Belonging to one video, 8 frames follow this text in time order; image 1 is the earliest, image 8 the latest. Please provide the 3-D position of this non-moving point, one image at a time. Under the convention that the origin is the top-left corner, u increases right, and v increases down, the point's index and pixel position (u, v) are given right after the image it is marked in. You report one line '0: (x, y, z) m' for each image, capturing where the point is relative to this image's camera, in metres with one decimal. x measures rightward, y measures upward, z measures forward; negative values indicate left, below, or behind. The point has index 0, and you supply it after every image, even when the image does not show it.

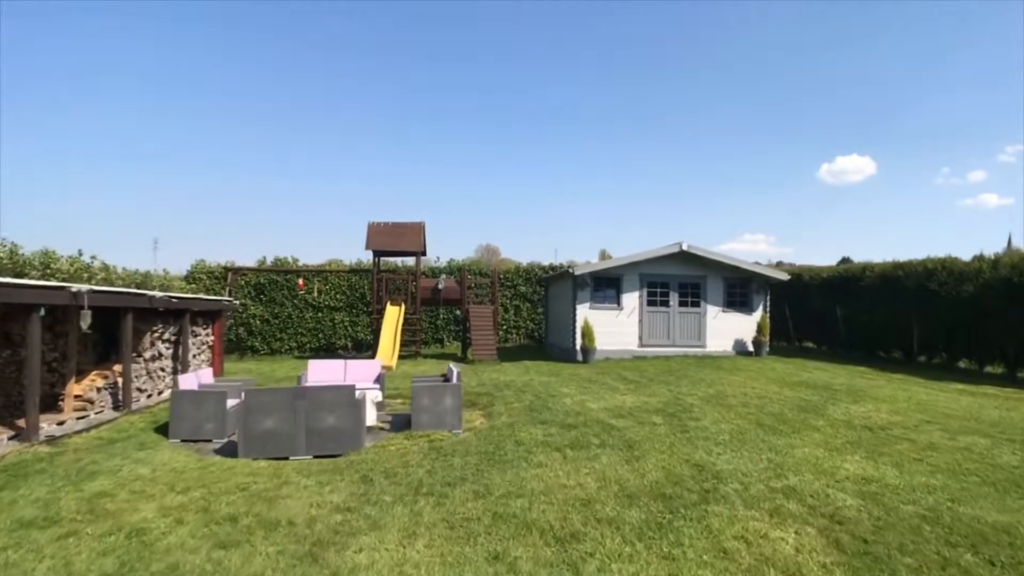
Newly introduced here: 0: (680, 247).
0: (+3.9, +0.9, +13.8) m
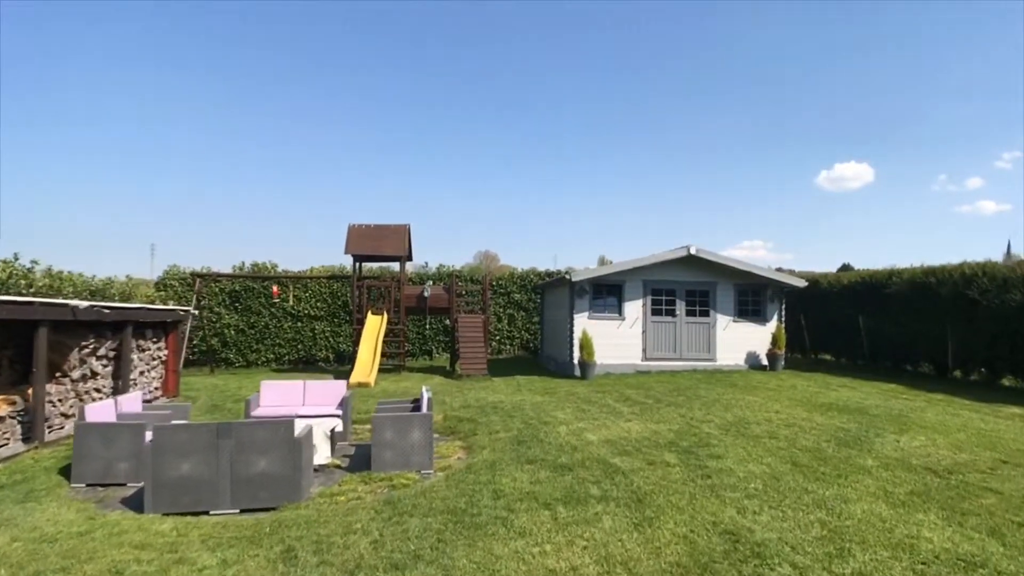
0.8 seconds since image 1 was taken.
0: (+3.7, +0.8, +12.6) m
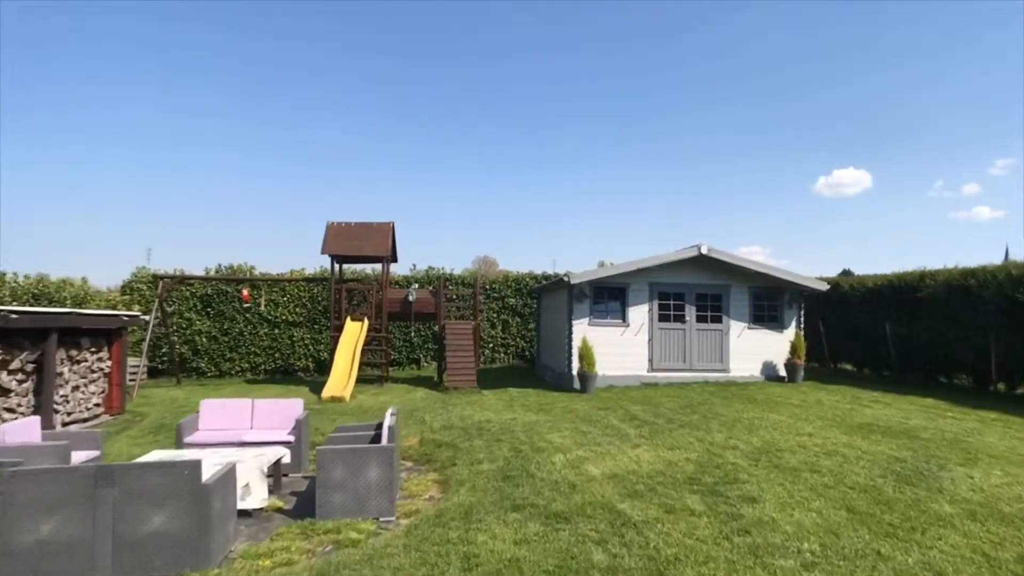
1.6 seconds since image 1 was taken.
0: (+3.6, +0.7, +11.4) m
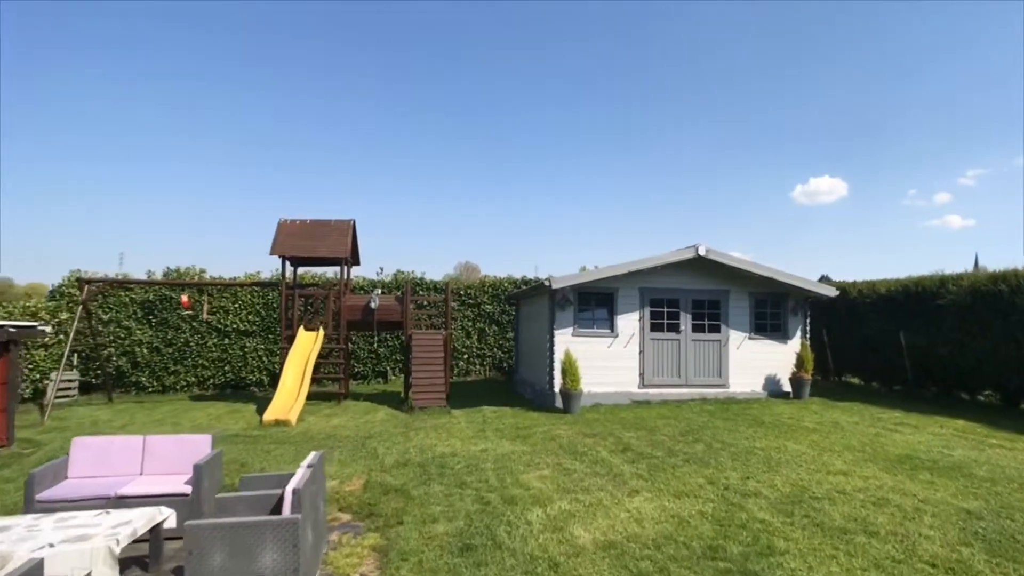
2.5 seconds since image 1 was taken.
0: (+3.1, +0.6, +10.1) m
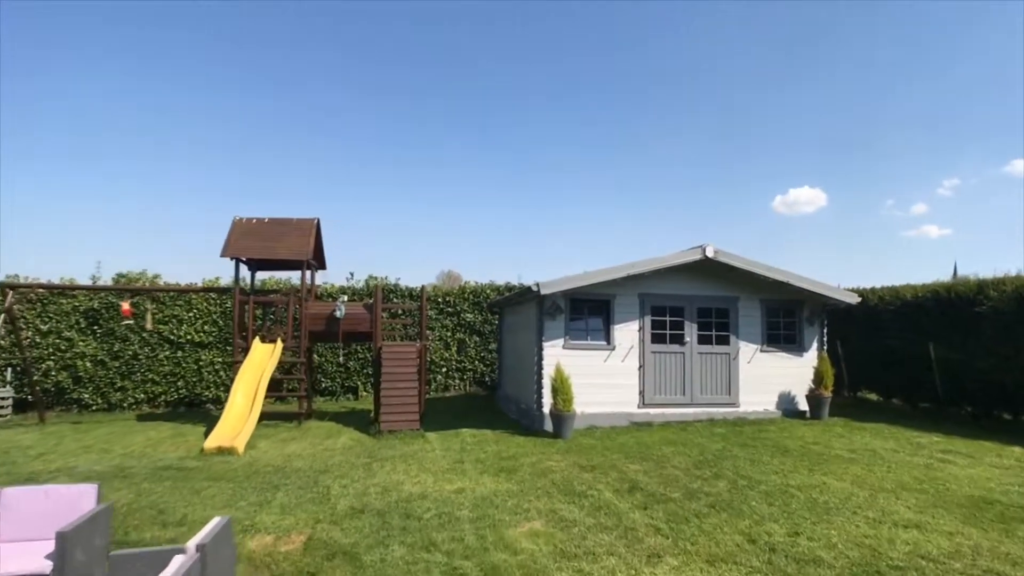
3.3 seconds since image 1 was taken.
0: (+2.9, +0.5, +9.0) m
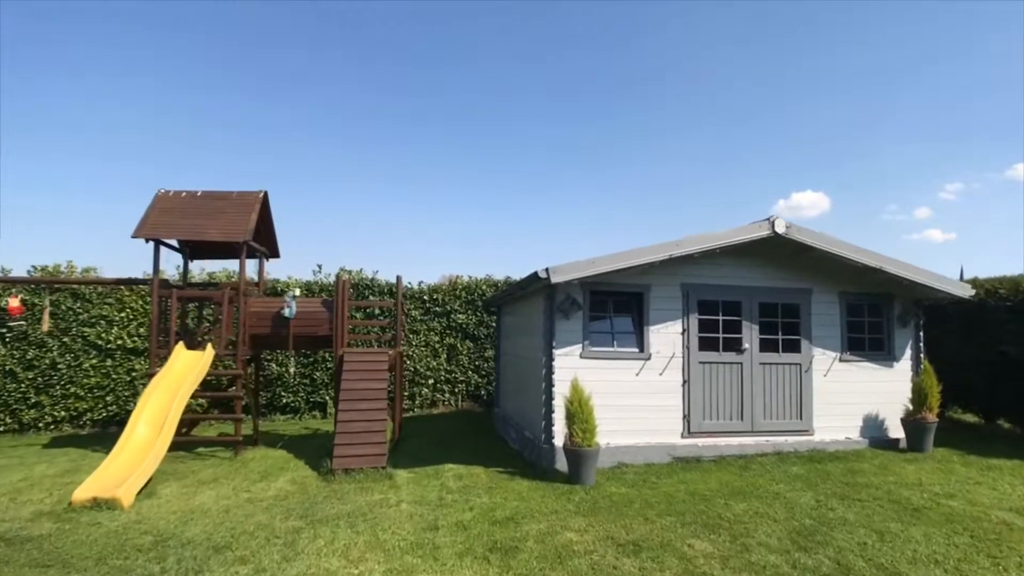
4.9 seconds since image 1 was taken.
0: (+2.9, +0.7, +6.6) m
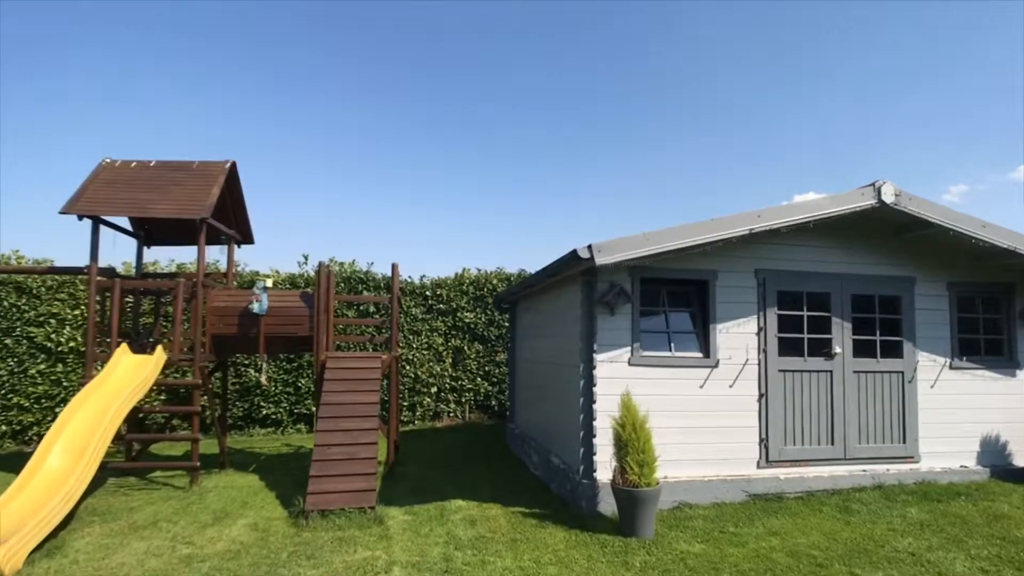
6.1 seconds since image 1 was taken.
0: (+3.1, +0.8, +5.1) m
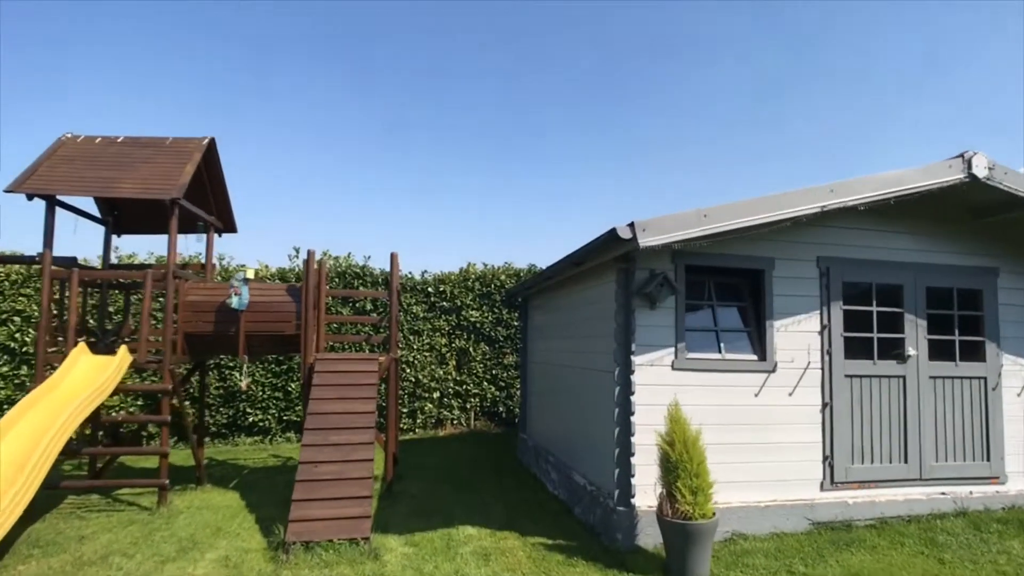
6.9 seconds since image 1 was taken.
0: (+3.3, +0.9, +4.3) m
